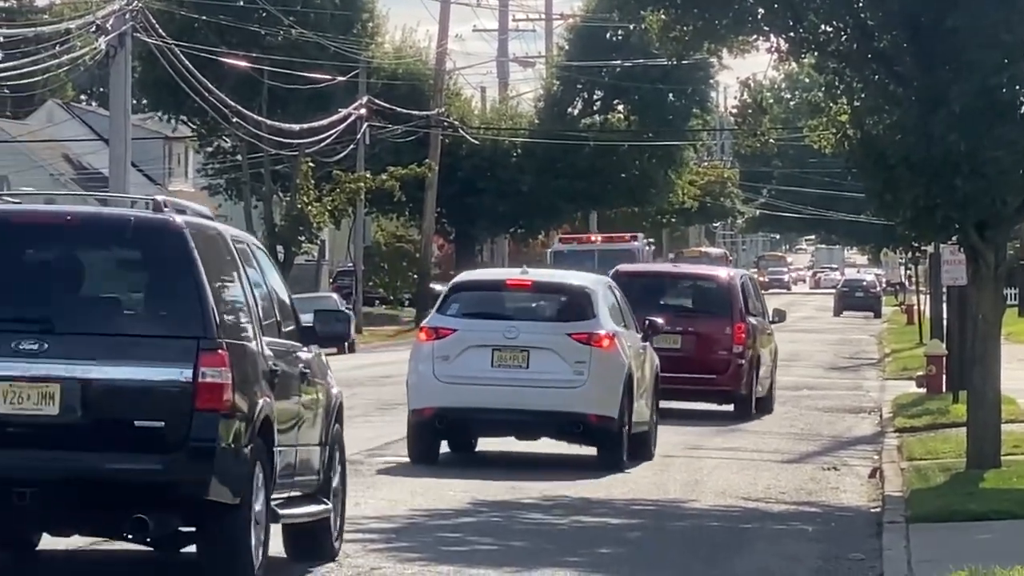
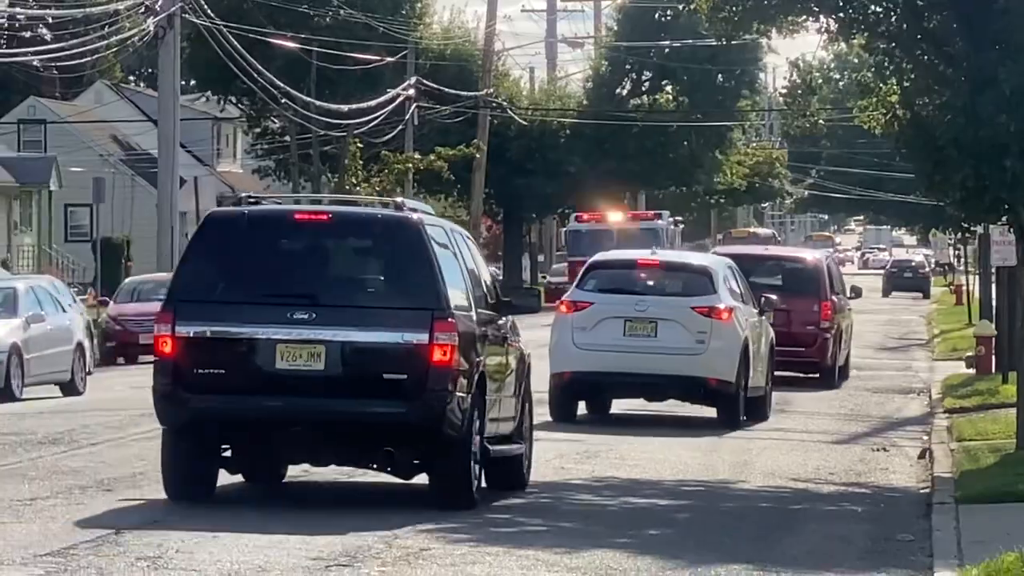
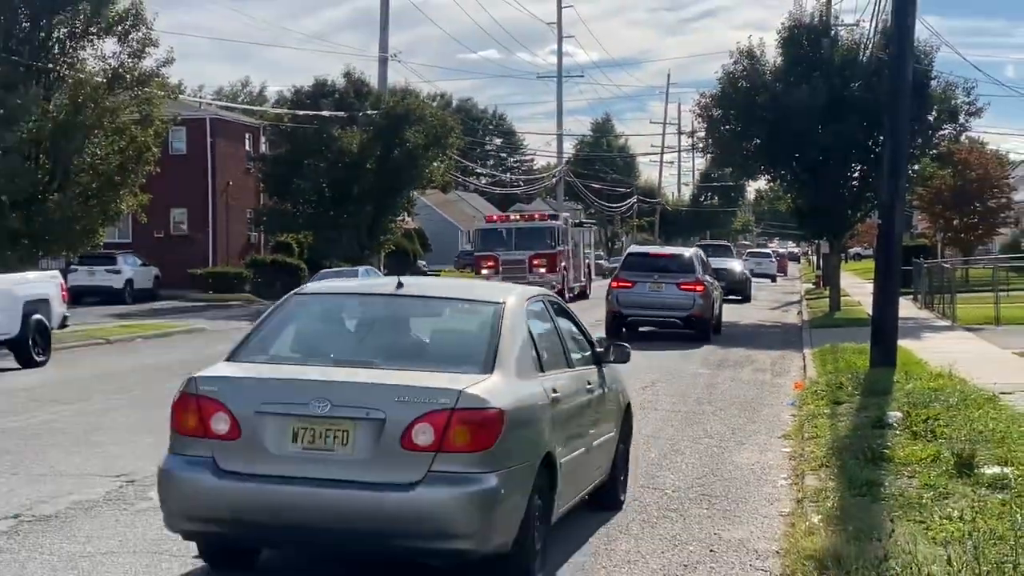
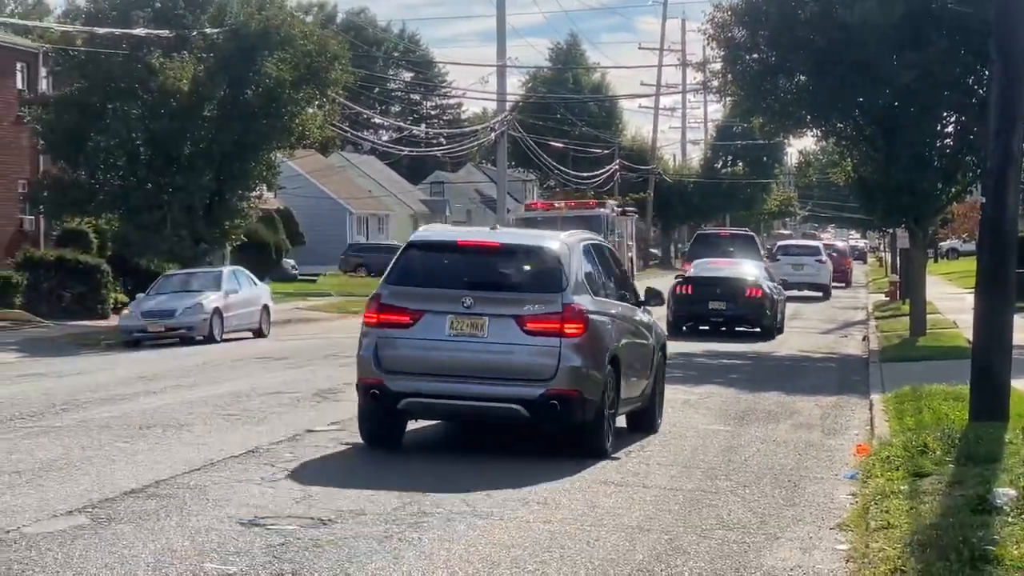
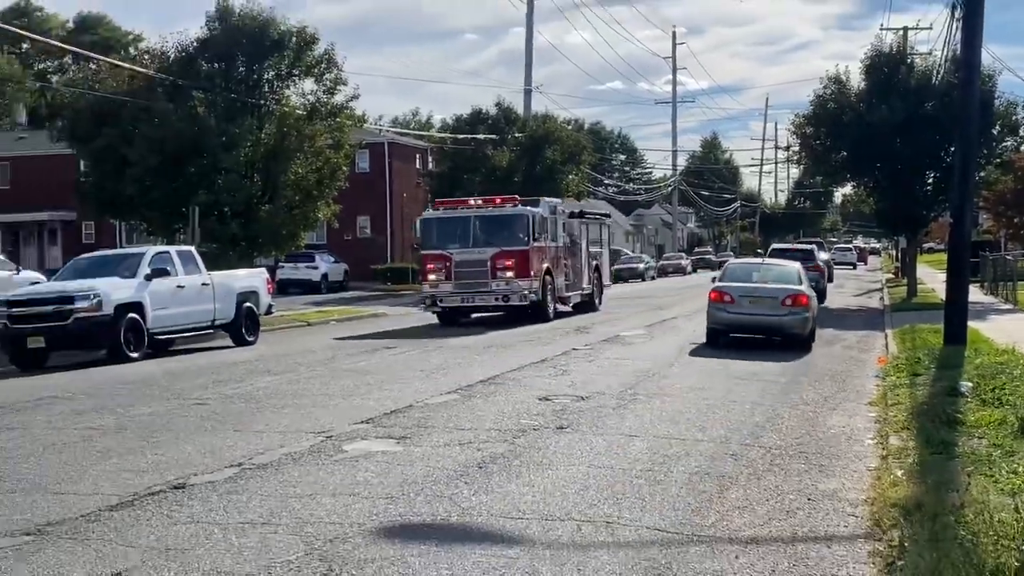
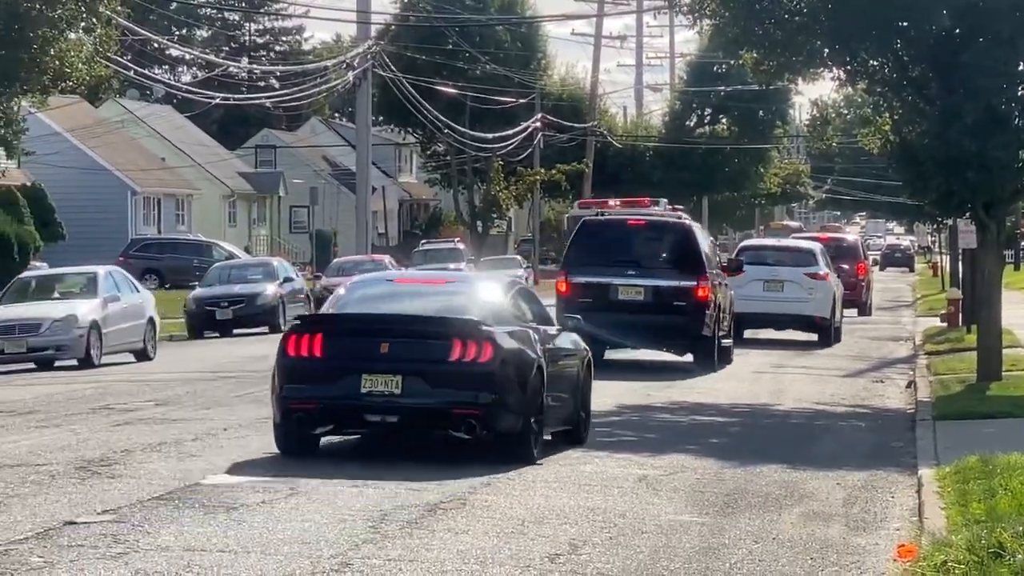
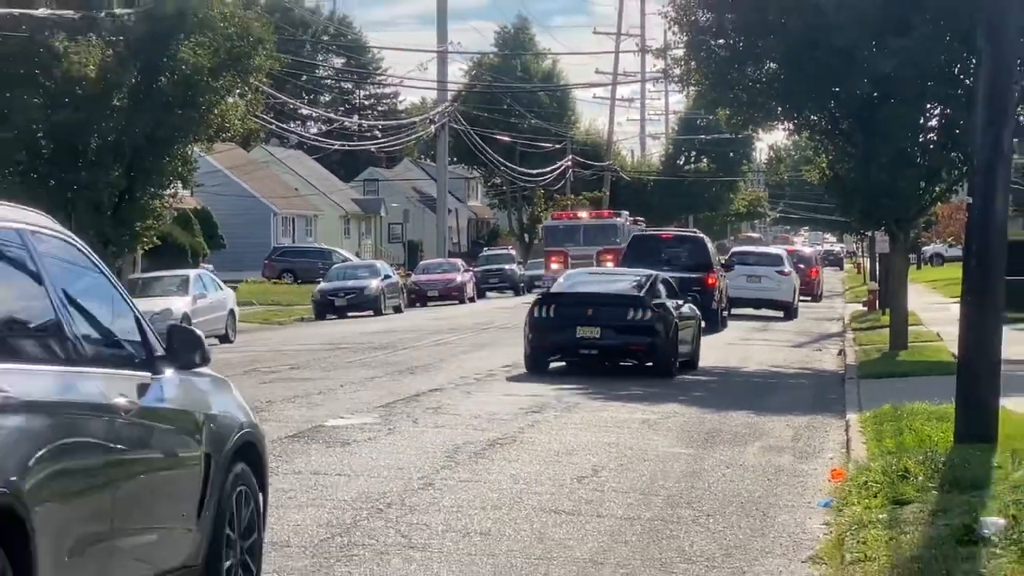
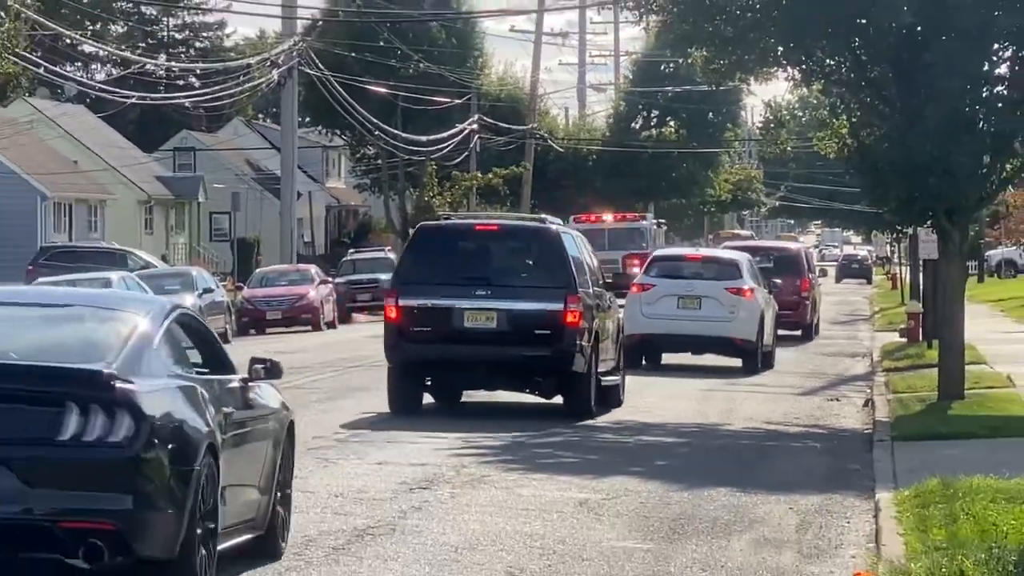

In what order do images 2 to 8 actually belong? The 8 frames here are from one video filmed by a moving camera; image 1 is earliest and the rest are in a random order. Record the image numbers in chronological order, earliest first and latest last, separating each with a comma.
2, 8, 6, 7, 4, 3, 5
